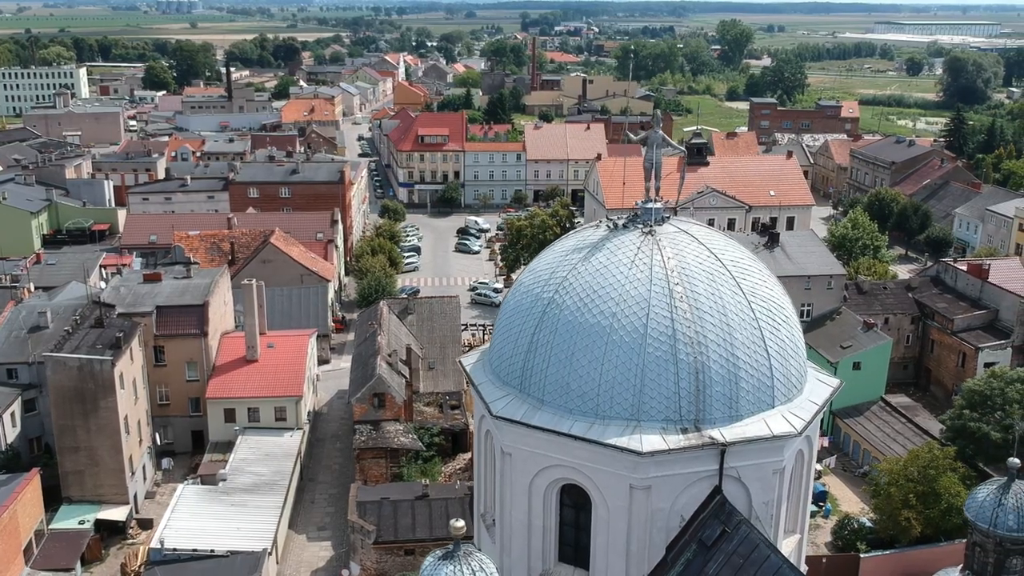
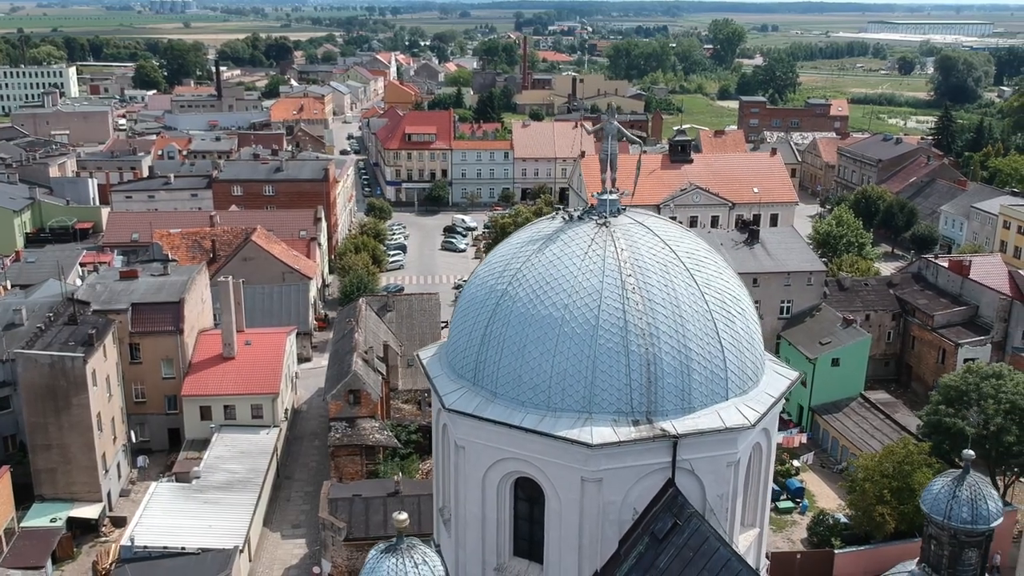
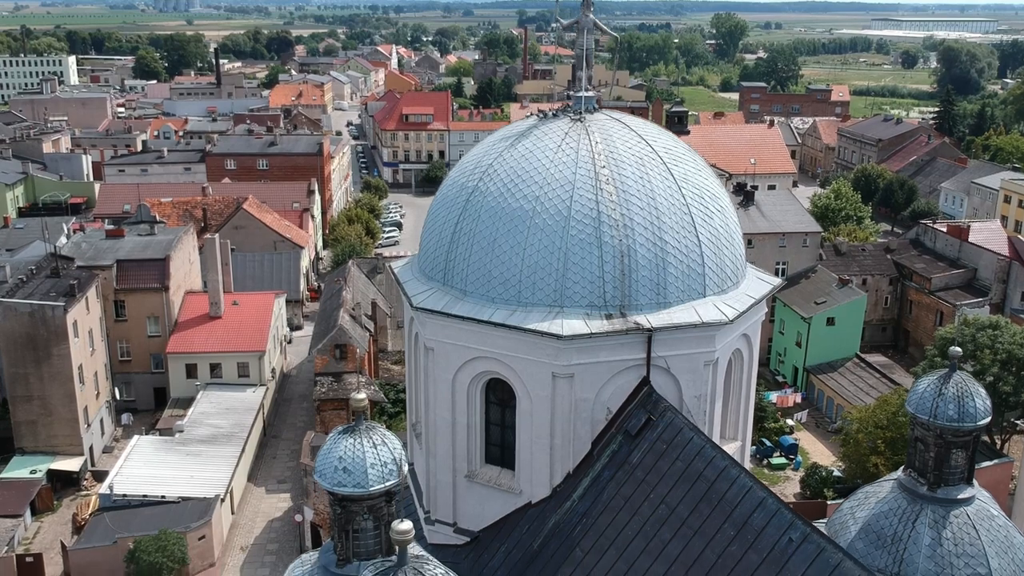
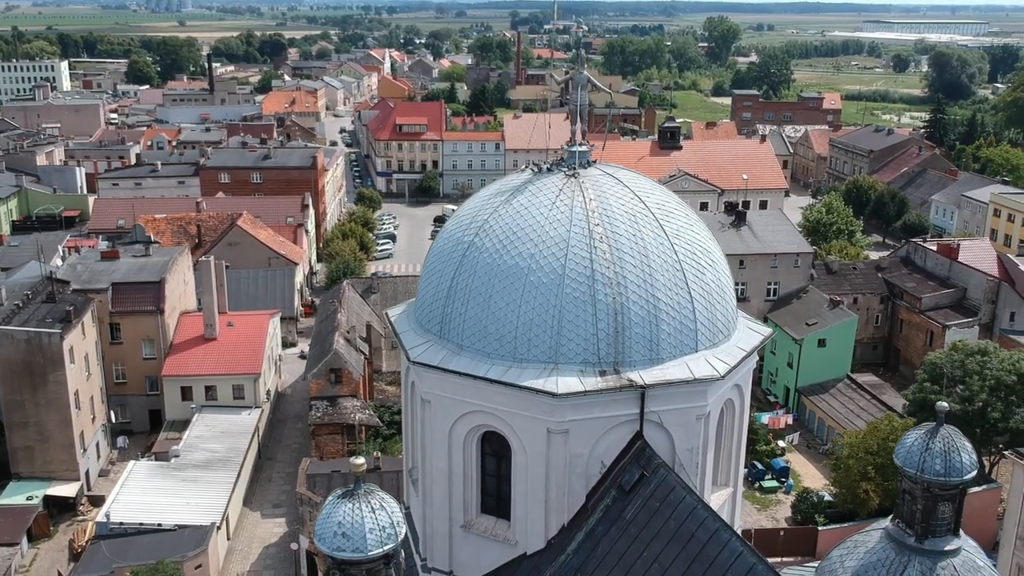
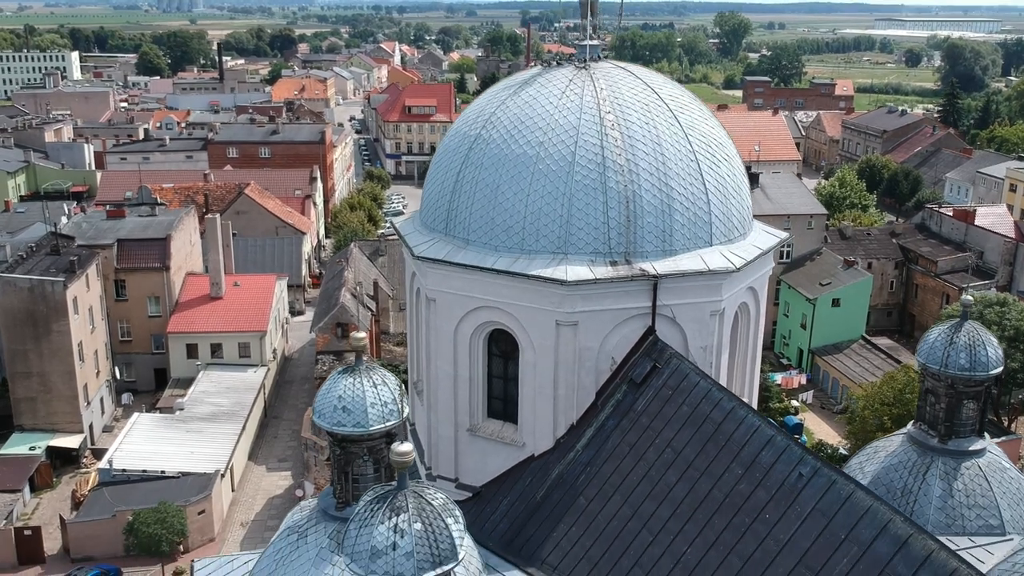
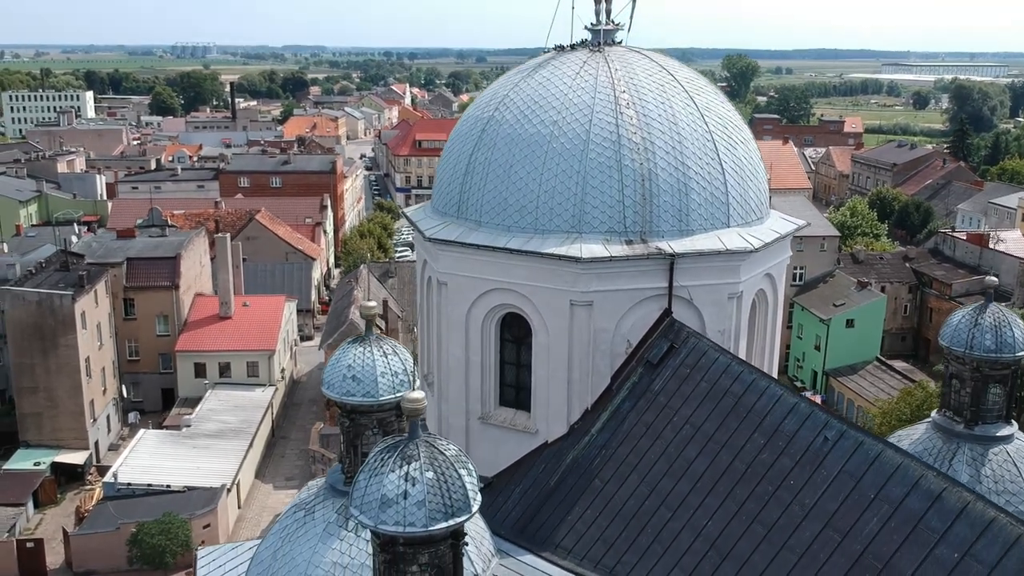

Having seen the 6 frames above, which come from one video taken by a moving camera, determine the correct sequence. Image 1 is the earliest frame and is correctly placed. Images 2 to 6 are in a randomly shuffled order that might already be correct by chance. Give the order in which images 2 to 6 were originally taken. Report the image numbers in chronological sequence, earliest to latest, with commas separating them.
2, 4, 3, 5, 6
